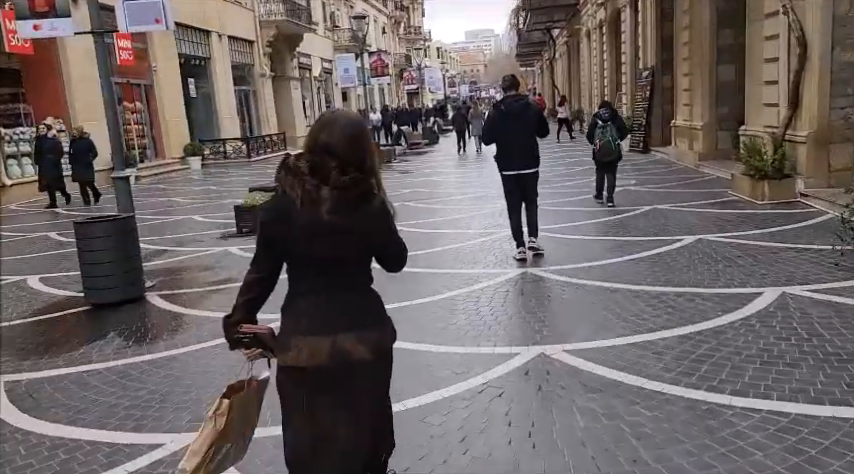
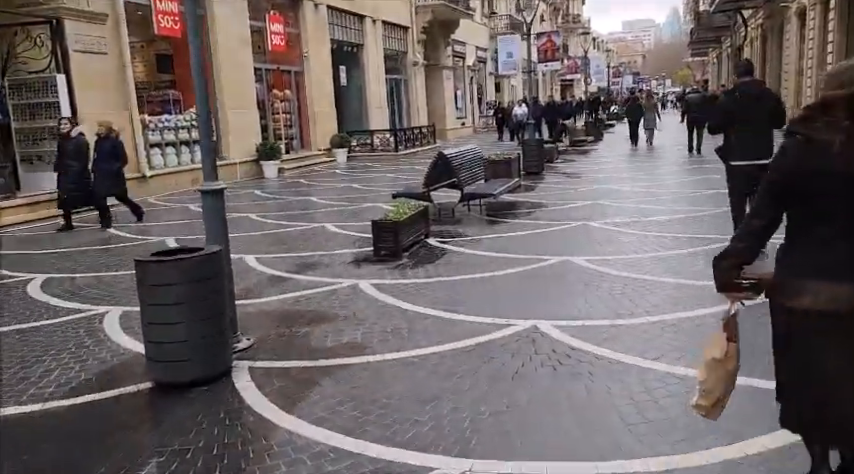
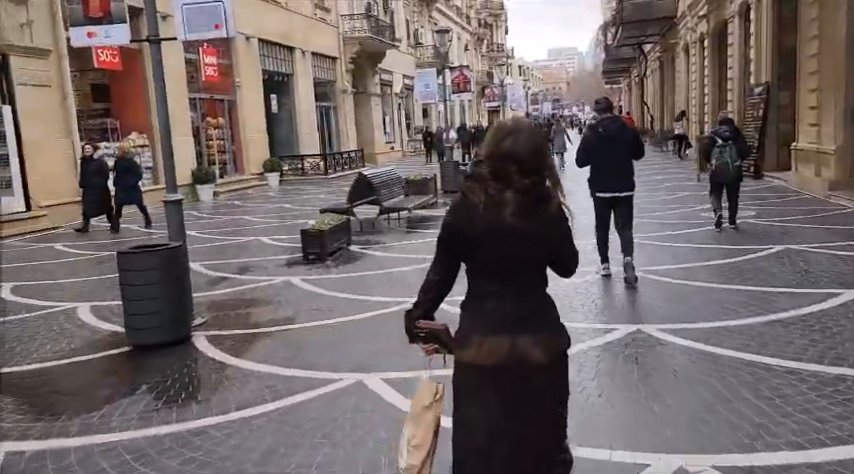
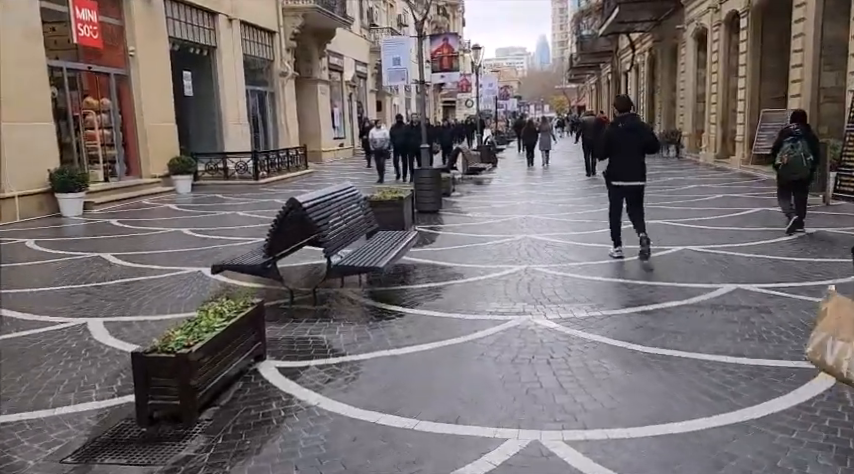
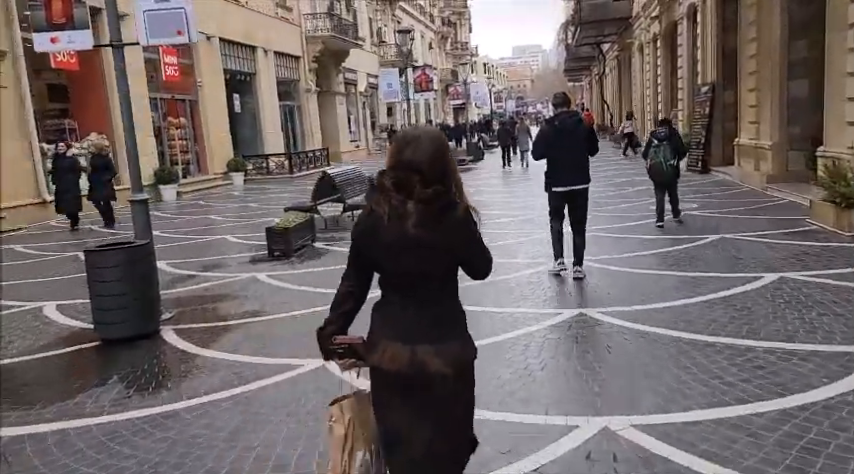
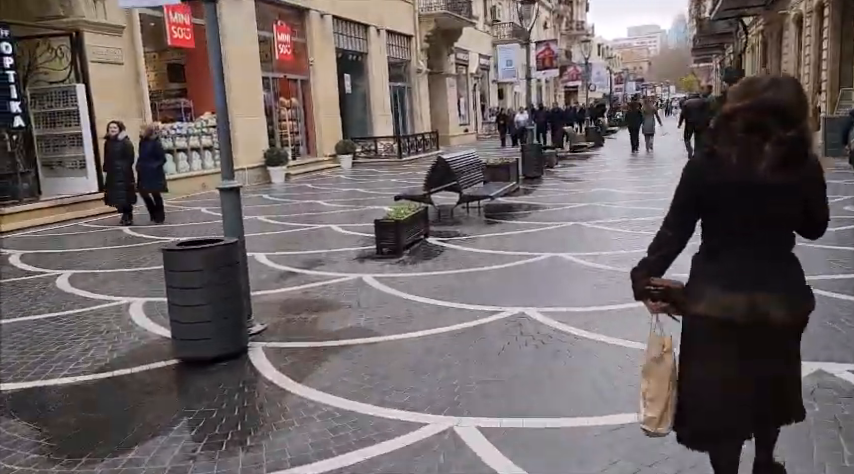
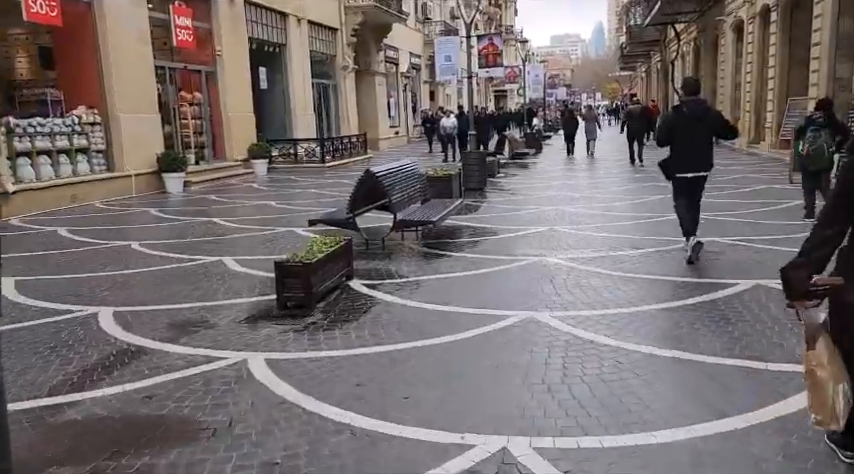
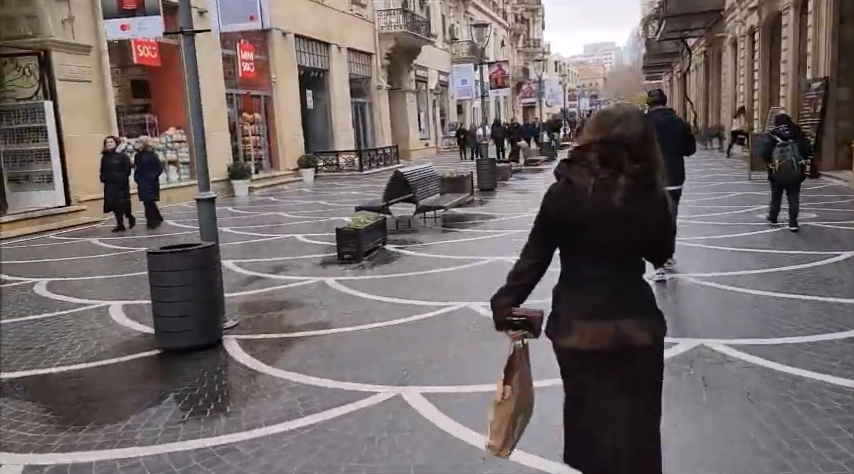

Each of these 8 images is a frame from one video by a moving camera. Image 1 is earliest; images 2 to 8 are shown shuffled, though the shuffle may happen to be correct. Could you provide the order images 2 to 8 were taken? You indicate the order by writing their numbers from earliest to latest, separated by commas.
5, 3, 8, 6, 2, 7, 4
